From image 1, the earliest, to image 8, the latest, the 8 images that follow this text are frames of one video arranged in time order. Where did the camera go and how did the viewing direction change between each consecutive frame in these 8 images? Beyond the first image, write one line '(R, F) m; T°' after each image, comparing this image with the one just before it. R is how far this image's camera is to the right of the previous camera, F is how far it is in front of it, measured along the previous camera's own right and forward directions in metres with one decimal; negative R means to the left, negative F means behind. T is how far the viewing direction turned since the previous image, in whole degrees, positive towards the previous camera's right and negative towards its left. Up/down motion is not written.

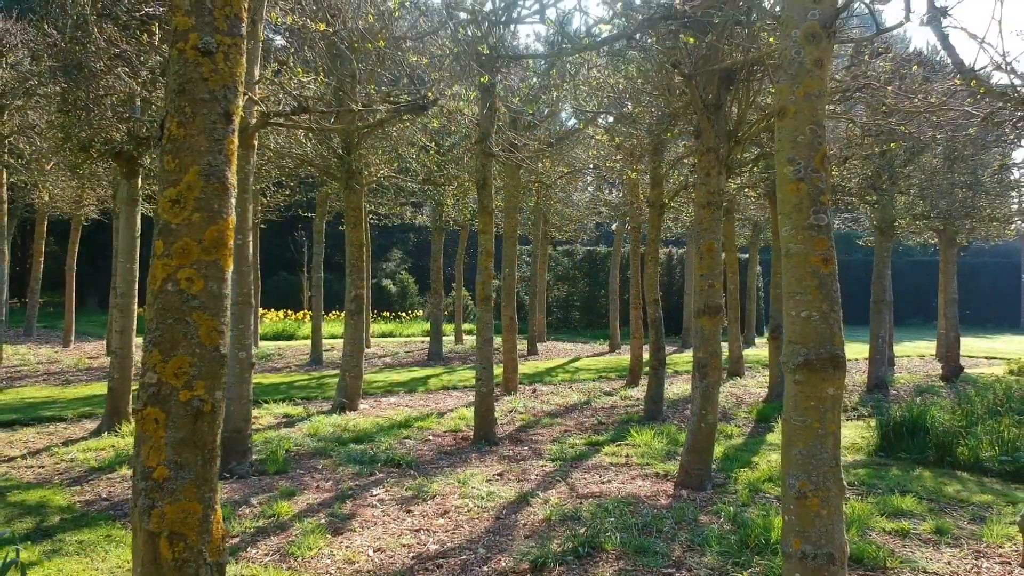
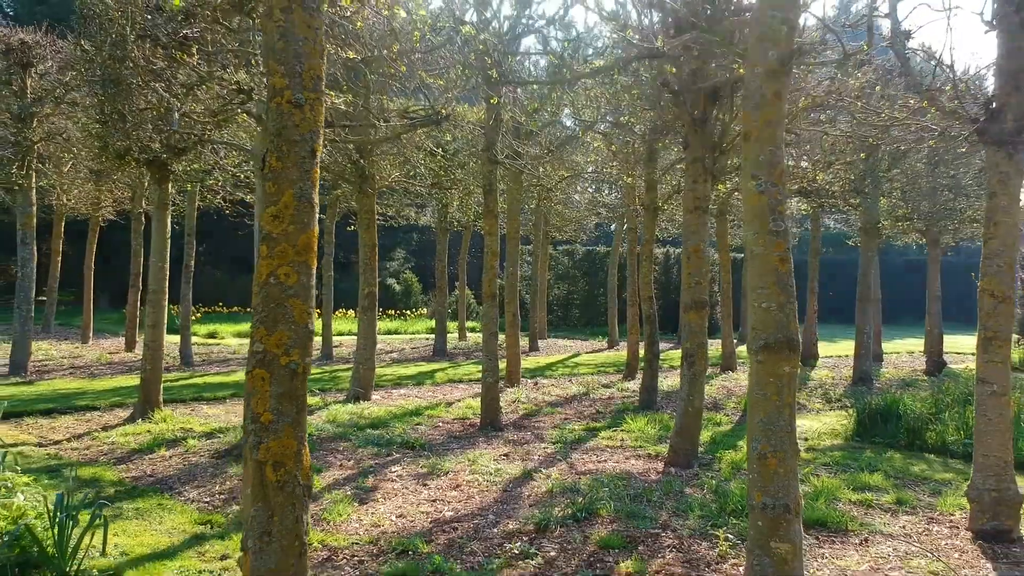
(0.0, -0.6) m; 0°
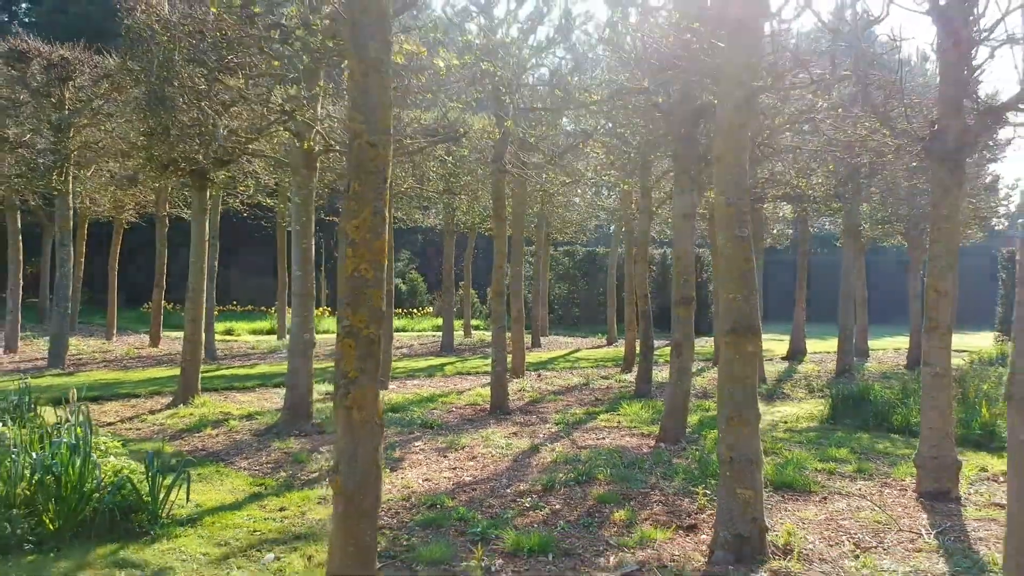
(-0.1, -0.8) m; 0°
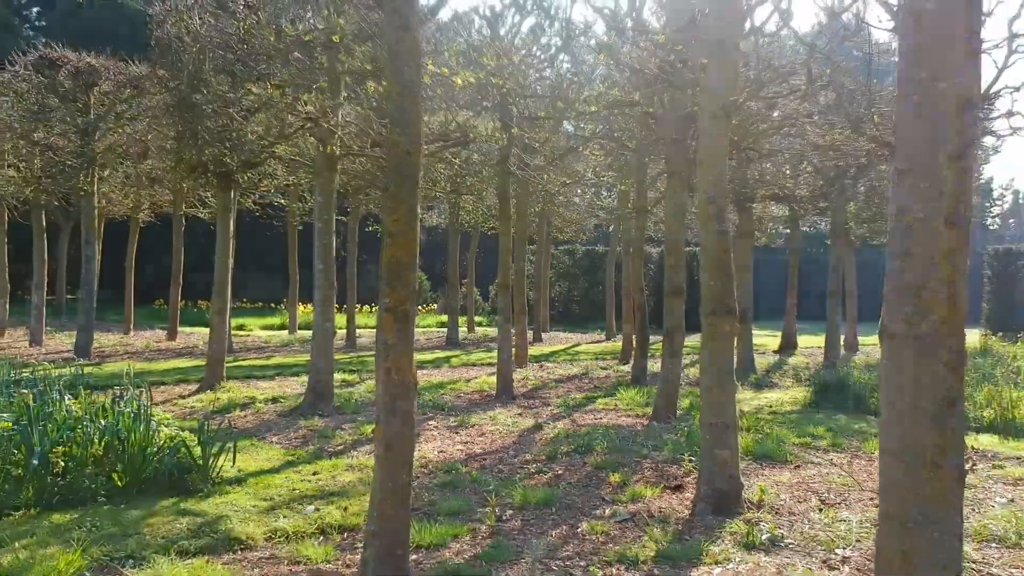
(0.0, -0.6) m; 0°
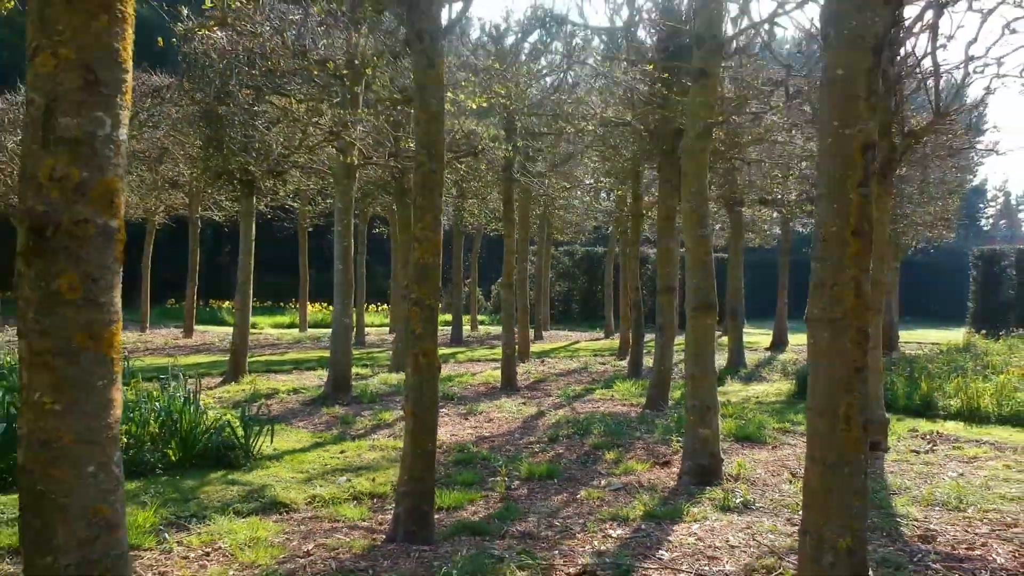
(0.0, -0.7) m; 0°
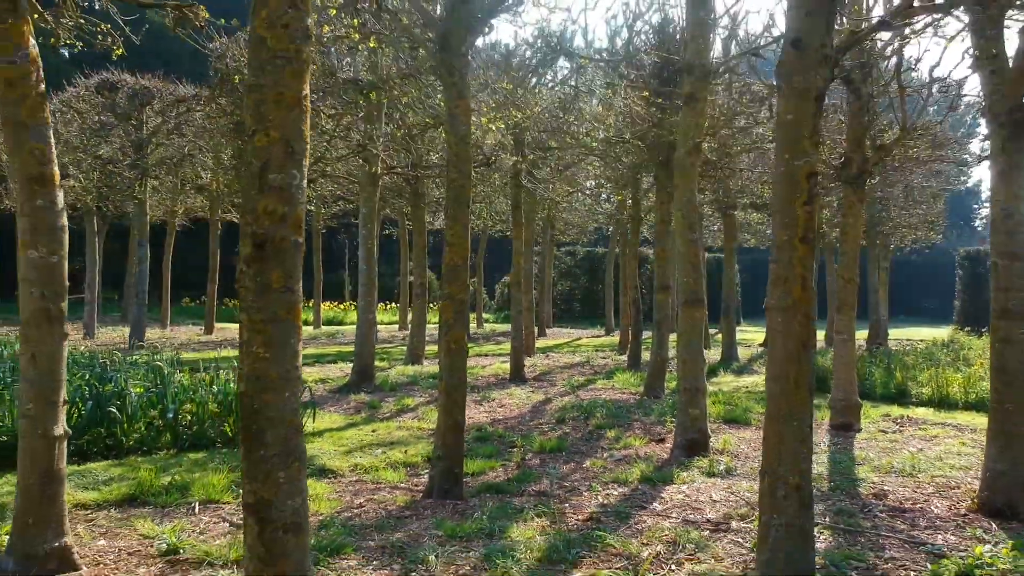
(-0.1, -0.8) m; 0°
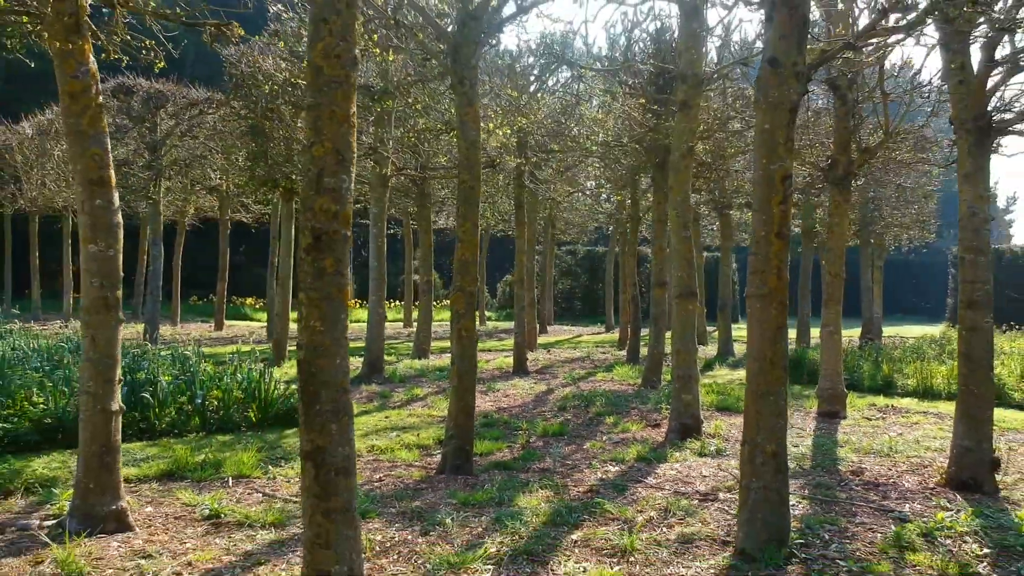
(0.0, -0.4) m; 0°
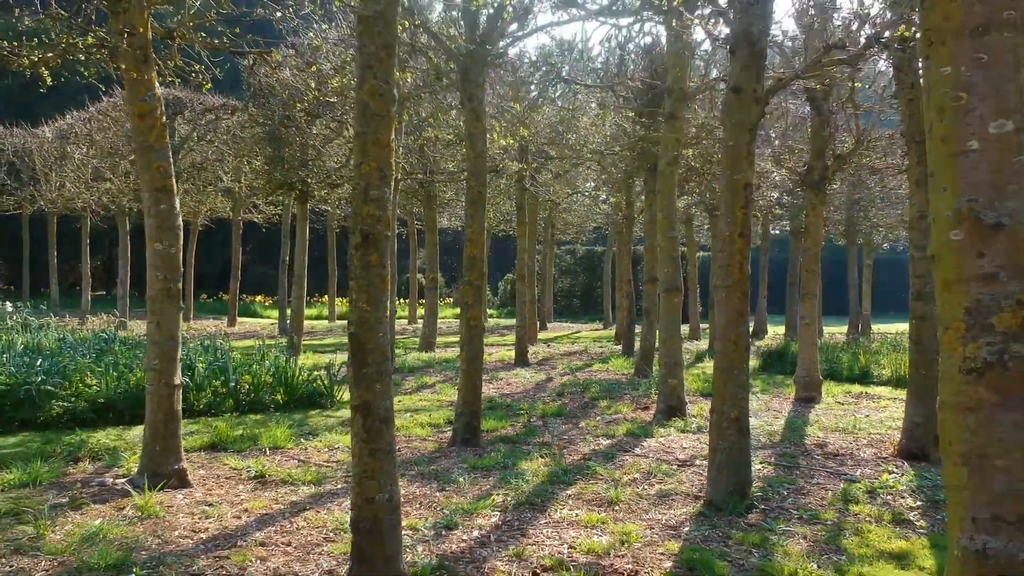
(0.0, -0.7) m; 0°
